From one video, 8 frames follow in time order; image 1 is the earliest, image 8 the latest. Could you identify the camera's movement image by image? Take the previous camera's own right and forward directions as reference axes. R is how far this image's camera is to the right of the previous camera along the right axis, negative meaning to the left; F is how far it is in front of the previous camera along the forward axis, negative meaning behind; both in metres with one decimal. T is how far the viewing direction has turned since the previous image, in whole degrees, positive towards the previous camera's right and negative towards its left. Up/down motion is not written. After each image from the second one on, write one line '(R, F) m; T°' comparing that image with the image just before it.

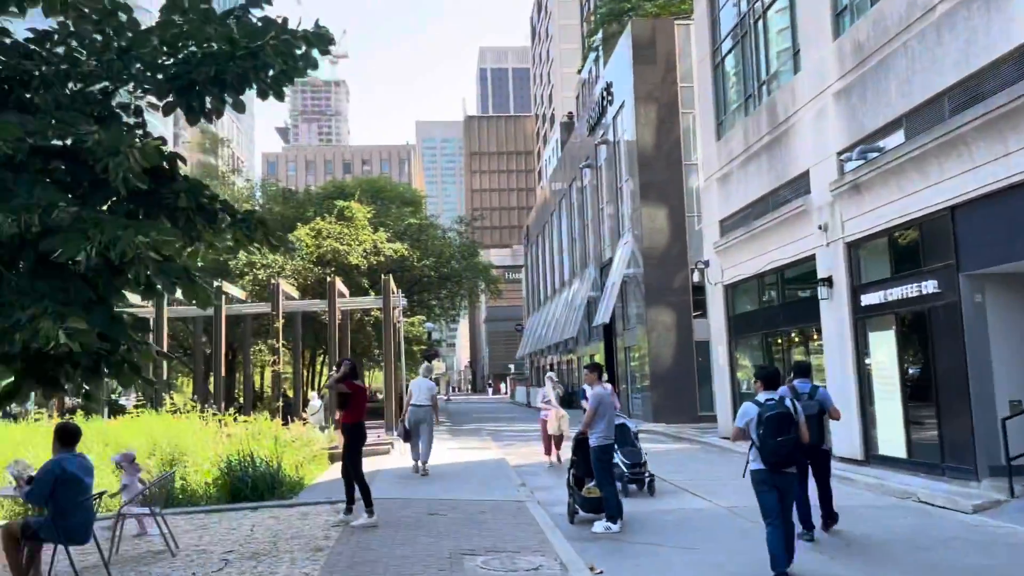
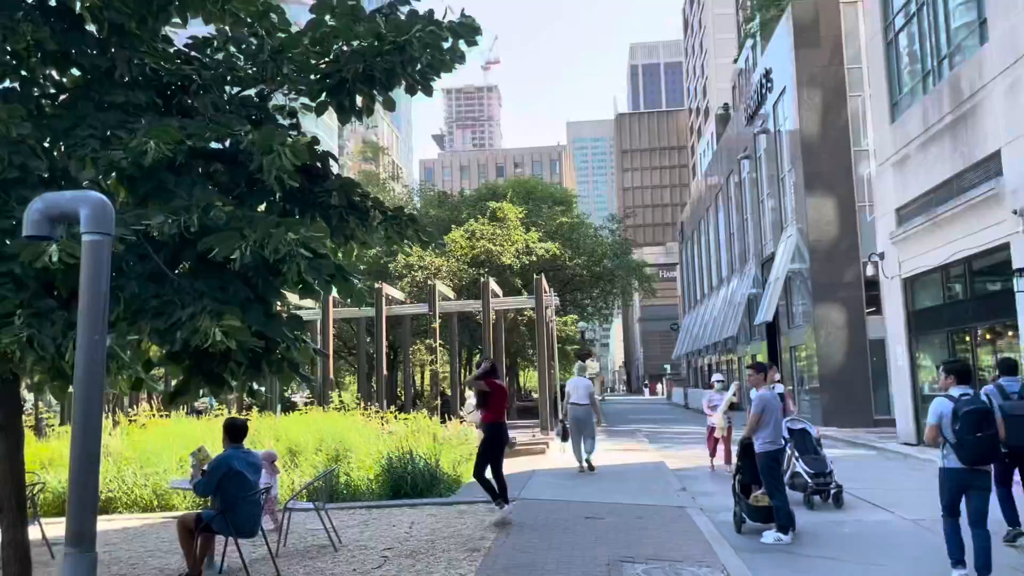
(0.0, +0.3) m; -10°
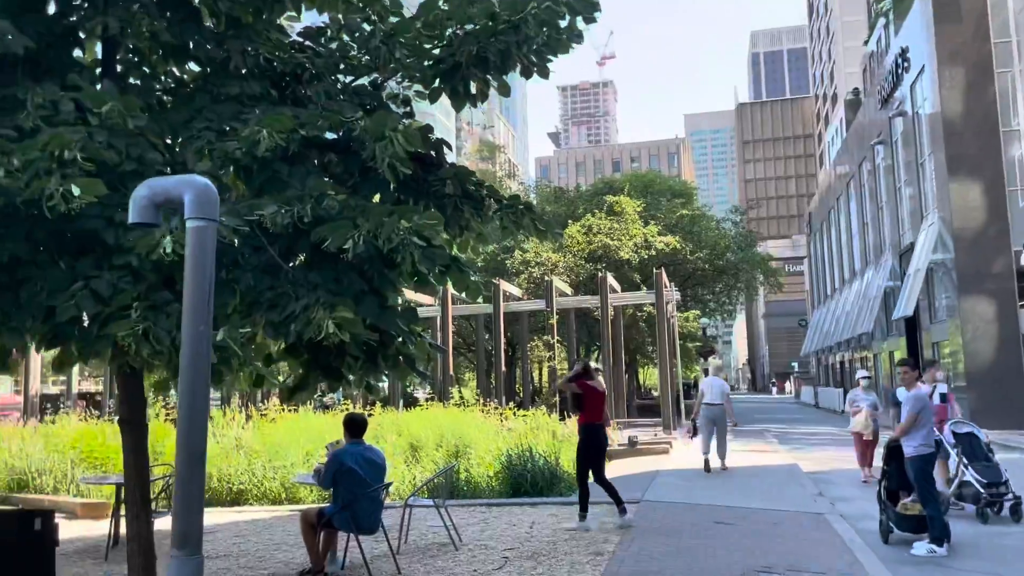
(0.0, +0.3) m; -8°
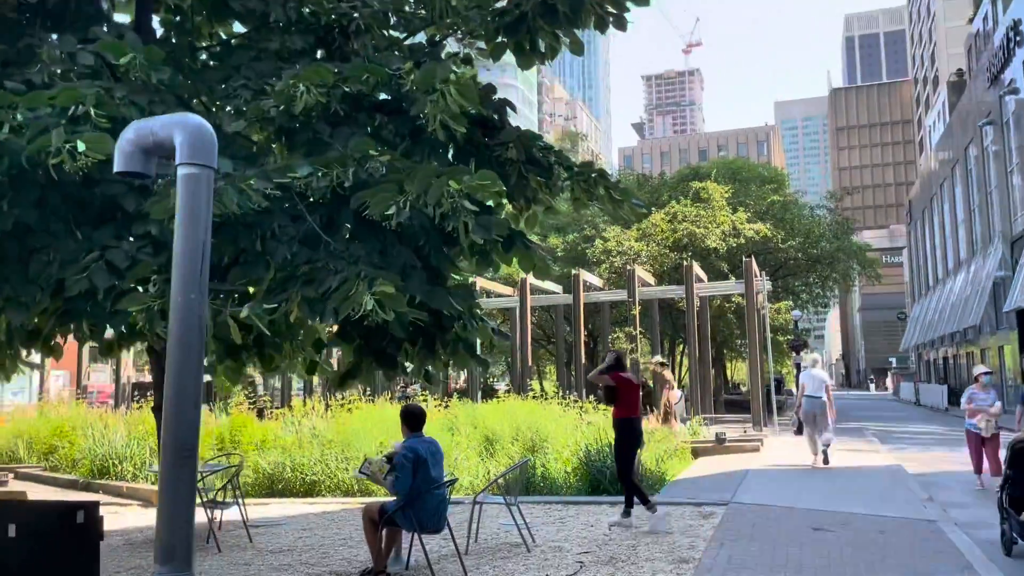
(+0.1, +0.5) m; -6°
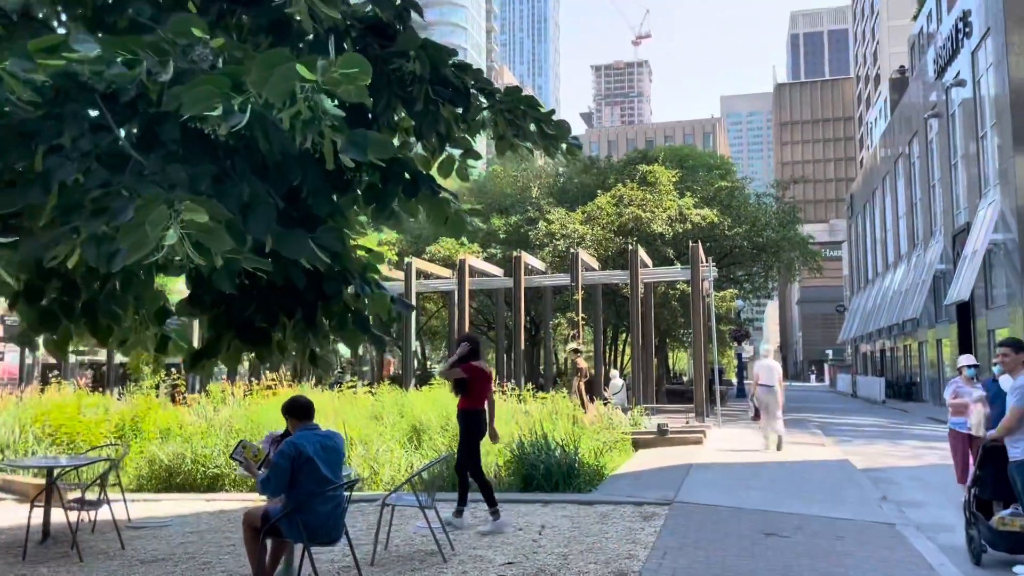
(+0.2, +1.0) m; +4°
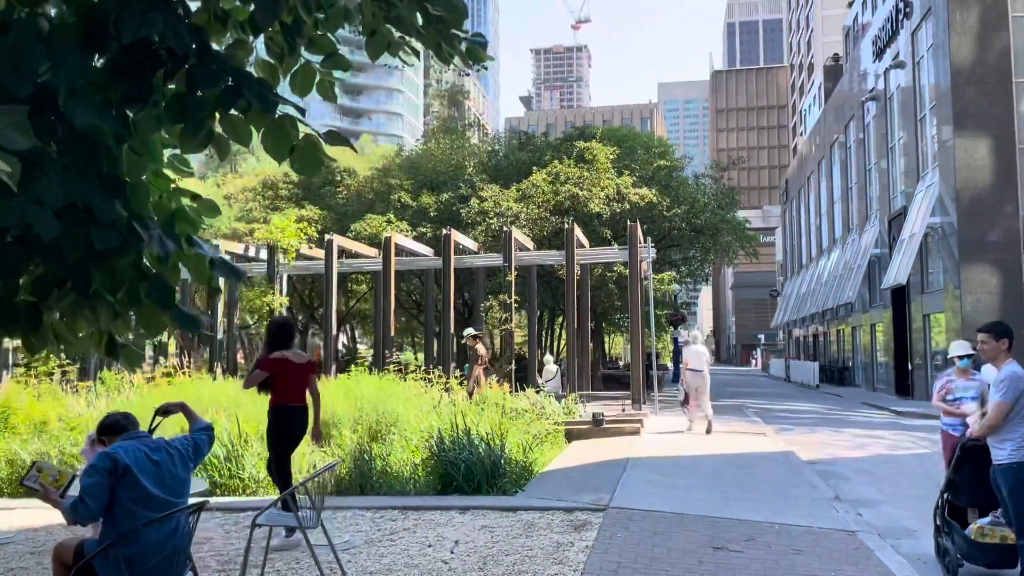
(+0.2, +1.1) m; +4°
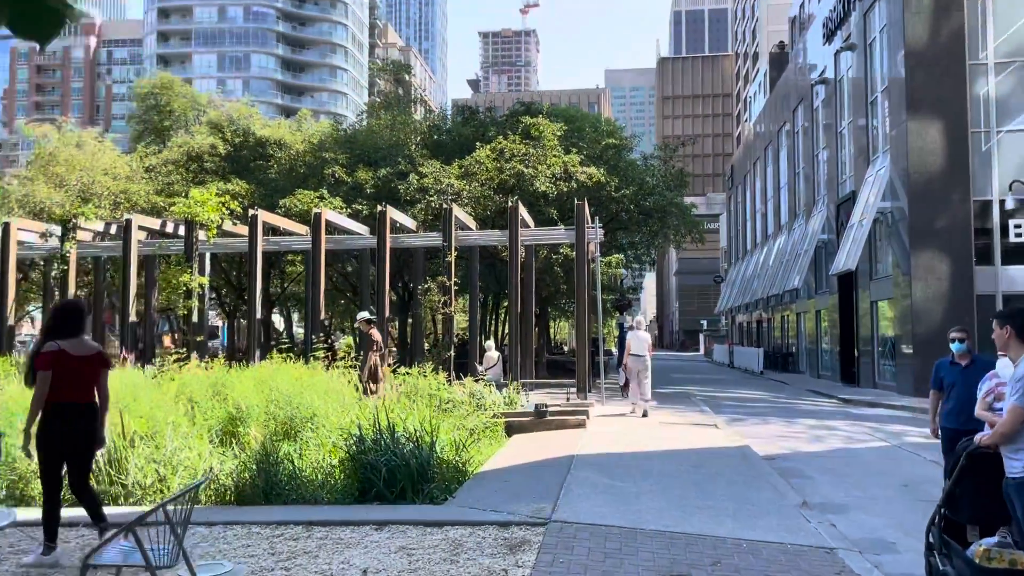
(+0.1, +1.1) m; +4°
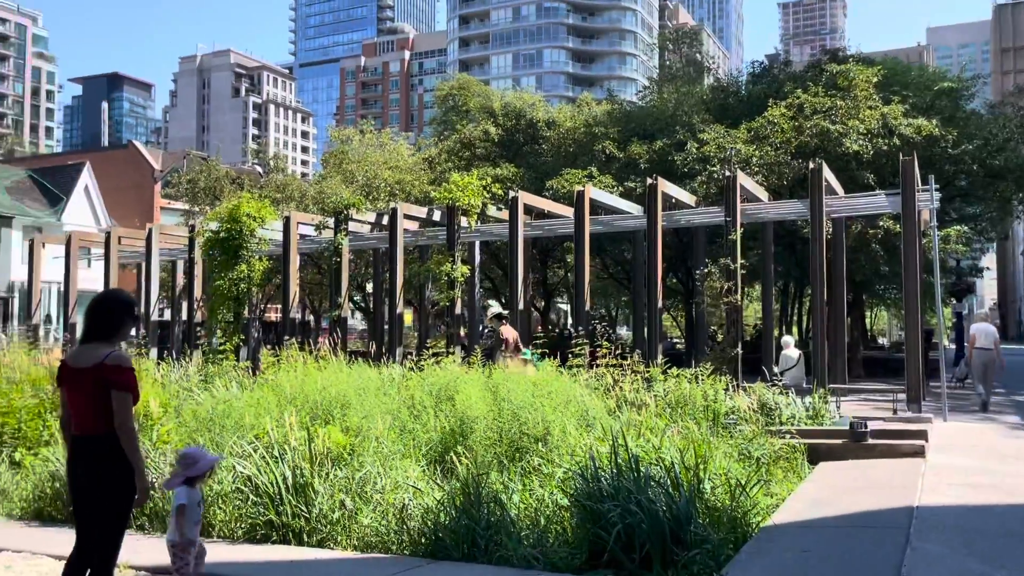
(0.0, +2.3) m; -20°
